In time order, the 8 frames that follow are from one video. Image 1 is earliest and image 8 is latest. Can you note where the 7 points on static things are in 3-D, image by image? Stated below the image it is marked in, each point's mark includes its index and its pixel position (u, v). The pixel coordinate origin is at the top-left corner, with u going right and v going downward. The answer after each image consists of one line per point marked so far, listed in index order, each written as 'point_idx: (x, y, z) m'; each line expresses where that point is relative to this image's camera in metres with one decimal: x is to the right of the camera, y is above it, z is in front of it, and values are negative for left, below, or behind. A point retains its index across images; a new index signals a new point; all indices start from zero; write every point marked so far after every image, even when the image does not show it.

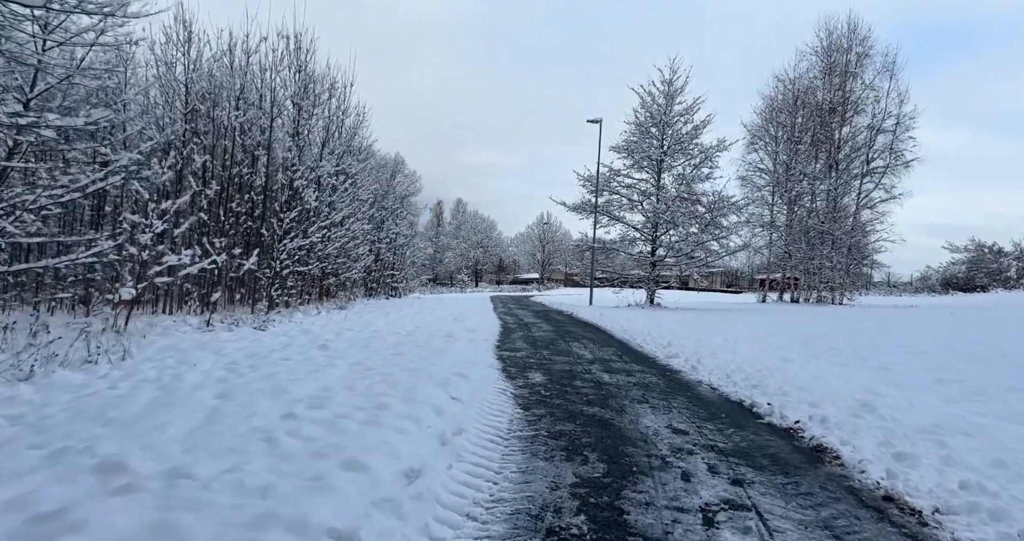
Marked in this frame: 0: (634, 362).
0: (+1.8, -1.4, +8.3) m
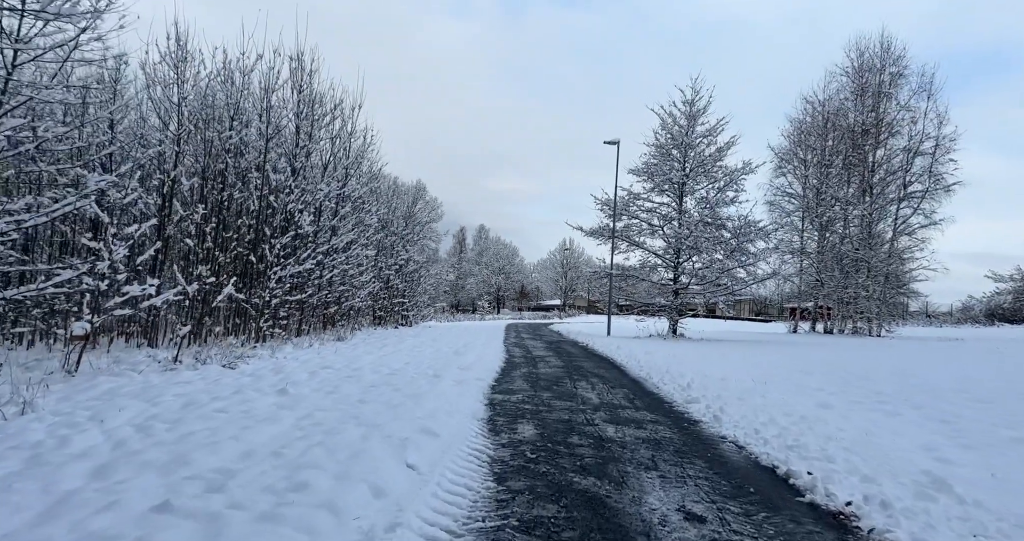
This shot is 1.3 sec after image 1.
0: (+1.7, -1.8, +7.2) m
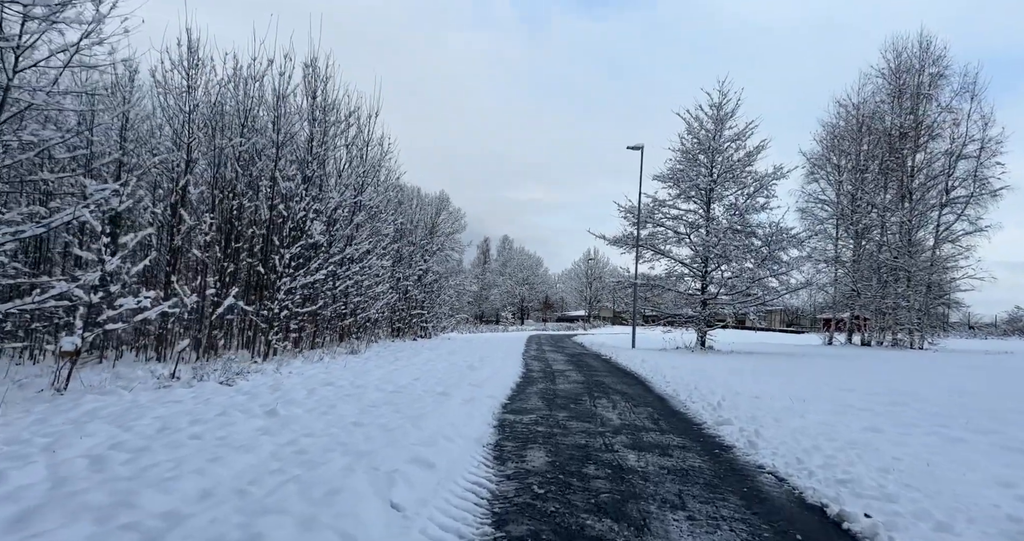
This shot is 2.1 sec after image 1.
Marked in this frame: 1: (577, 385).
0: (+1.9, -1.9, +6.5) m
1: (+1.2, -2.1, +10.3) m
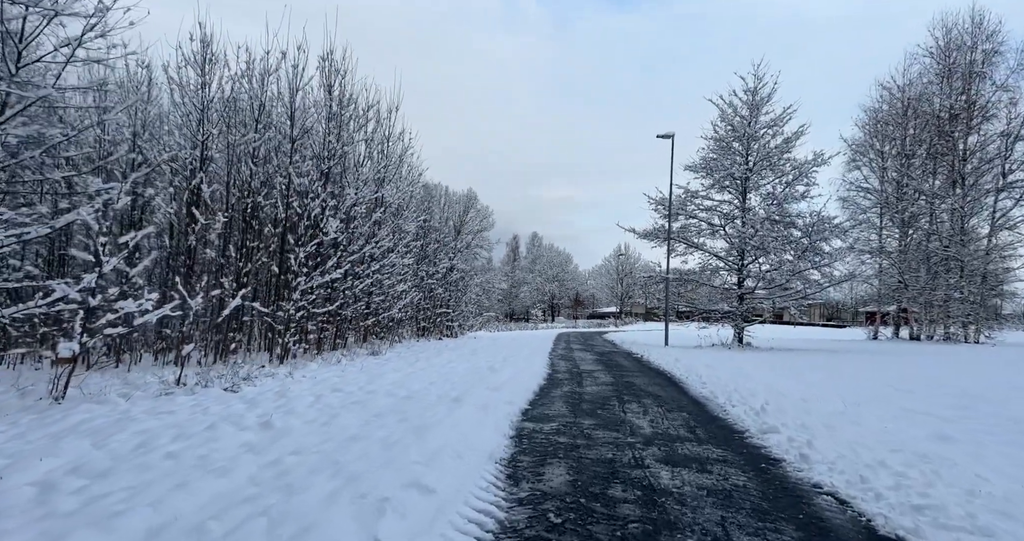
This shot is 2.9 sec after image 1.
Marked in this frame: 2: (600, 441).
0: (+2.1, -1.8, +5.8) m
1: (+1.7, -2.0, +9.6) m
2: (+0.9, -1.7, +5.6) m
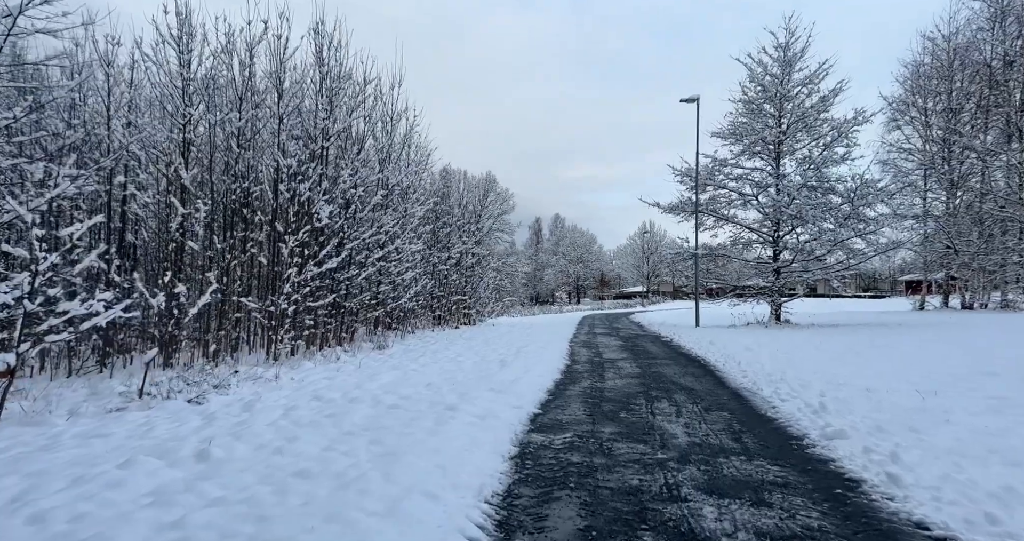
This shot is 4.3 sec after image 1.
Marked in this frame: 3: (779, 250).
0: (+2.1, -1.6, +4.7) m
1: (+1.9, -1.7, +8.5) m
2: (+0.9, -1.5, +4.5) m
3: (+9.0, +0.7, +18.4) m
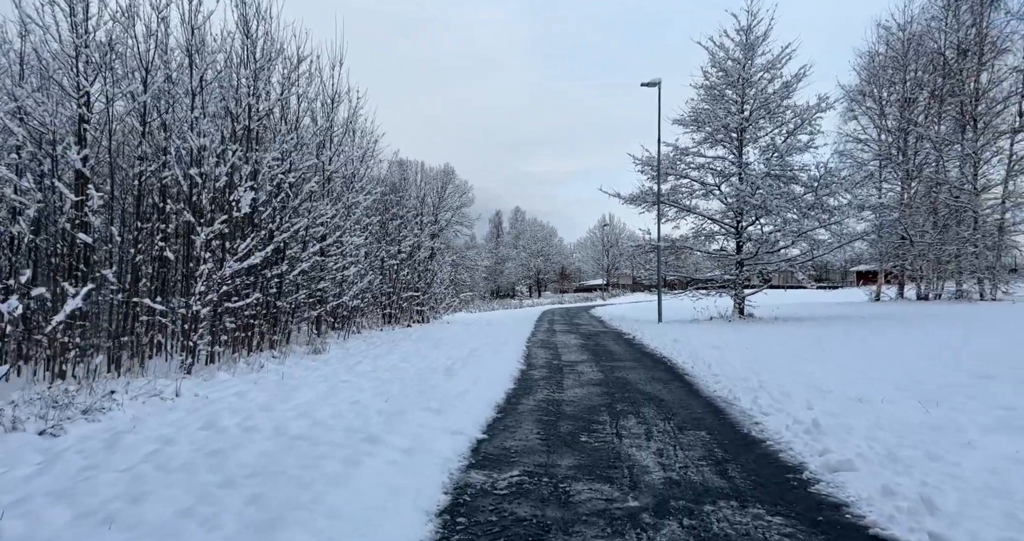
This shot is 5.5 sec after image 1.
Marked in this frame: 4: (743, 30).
0: (+1.7, -1.5, +3.7) m
1: (+1.1, -1.6, +7.5) m
2: (+0.5, -1.5, +3.5) m
3: (+7.5, +1.0, +17.9) m
4: (+7.5, +7.8, +17.8) m
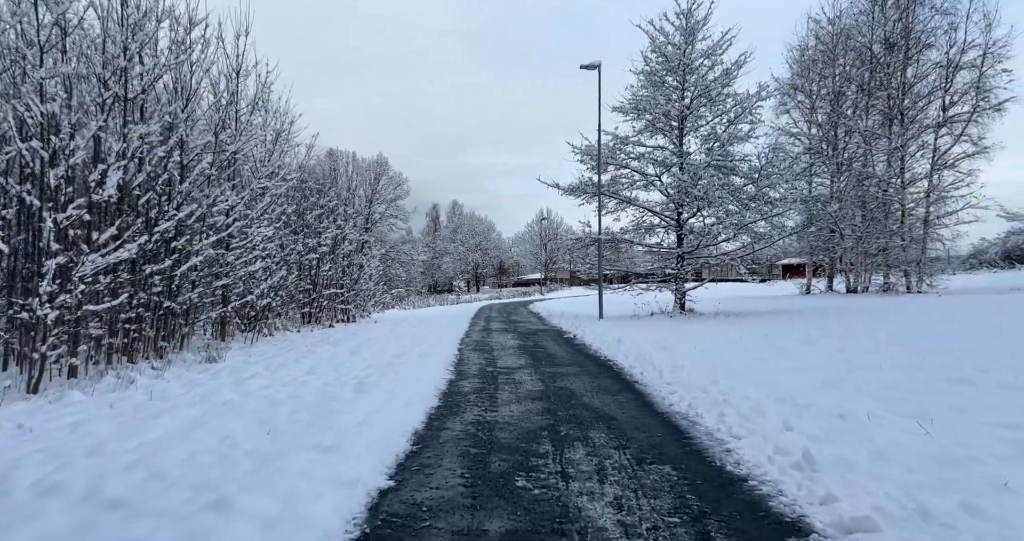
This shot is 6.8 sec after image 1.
0: (+1.2, -1.5, +2.7) m
1: (+0.2, -1.5, +6.4) m
2: (0.0, -1.5, +2.3) m
3: (+5.4, +1.2, +17.4) m
4: (+5.4, +8.0, +17.2) m
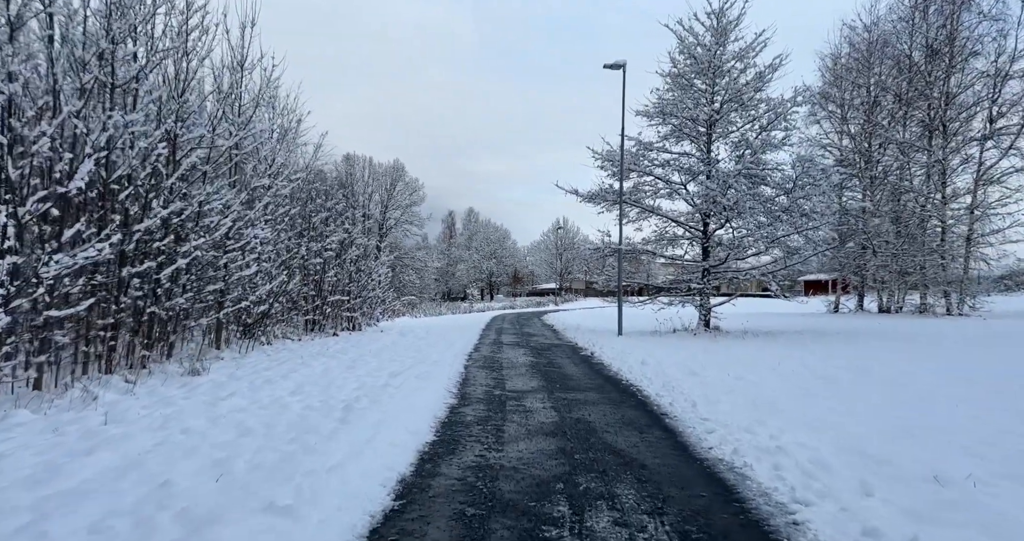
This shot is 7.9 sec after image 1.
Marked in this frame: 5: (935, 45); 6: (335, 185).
0: (+1.2, -1.6, +1.7) m
1: (+0.3, -1.7, +5.4) m
2: (0.0, -1.6, +1.4) m
3: (+5.9, +0.7, +16.3) m
4: (+6.0, +7.5, +16.2) m
5: (+15.4, +8.2, +20.0) m
6: (-5.8, +2.9, +18.2) m
